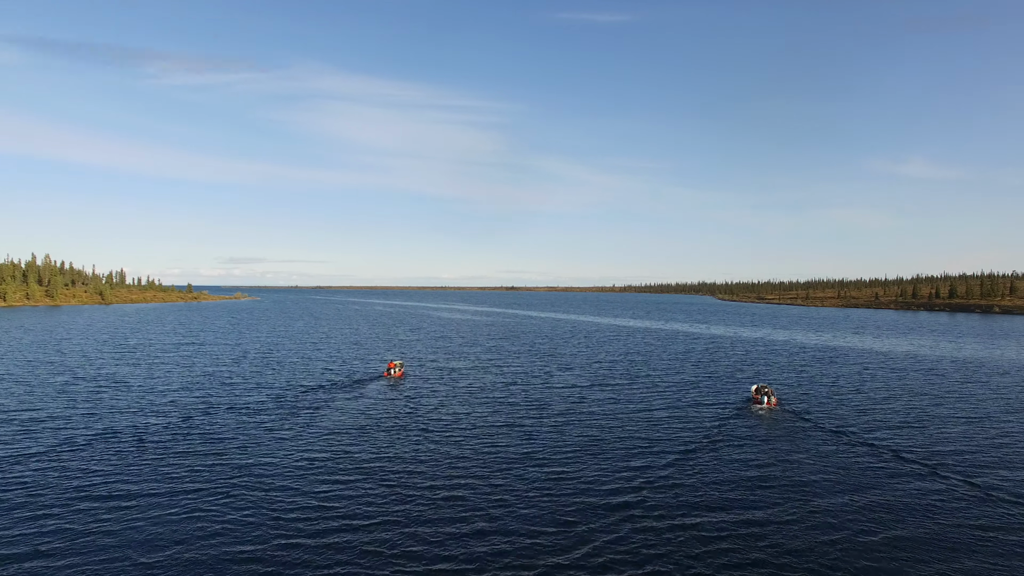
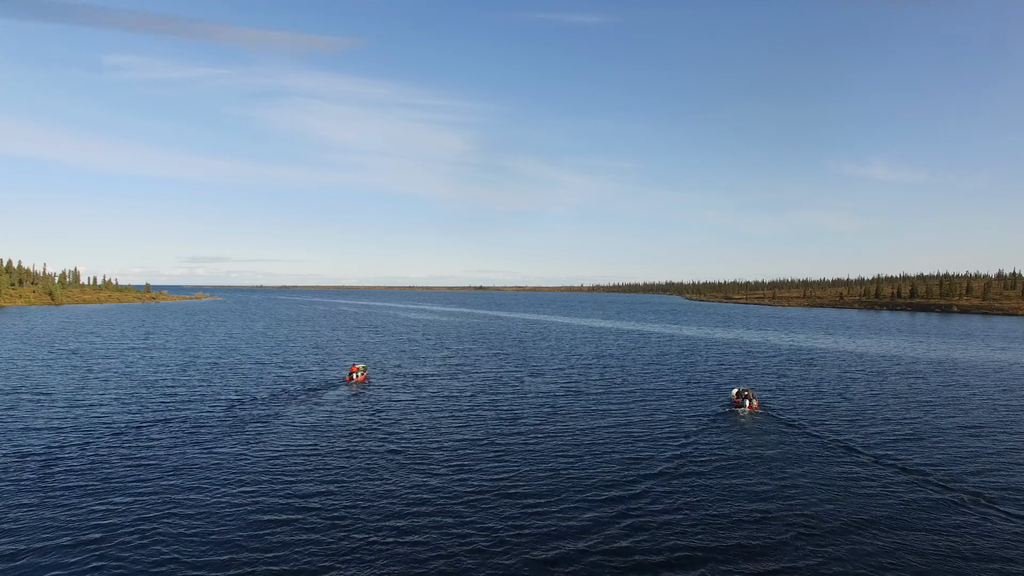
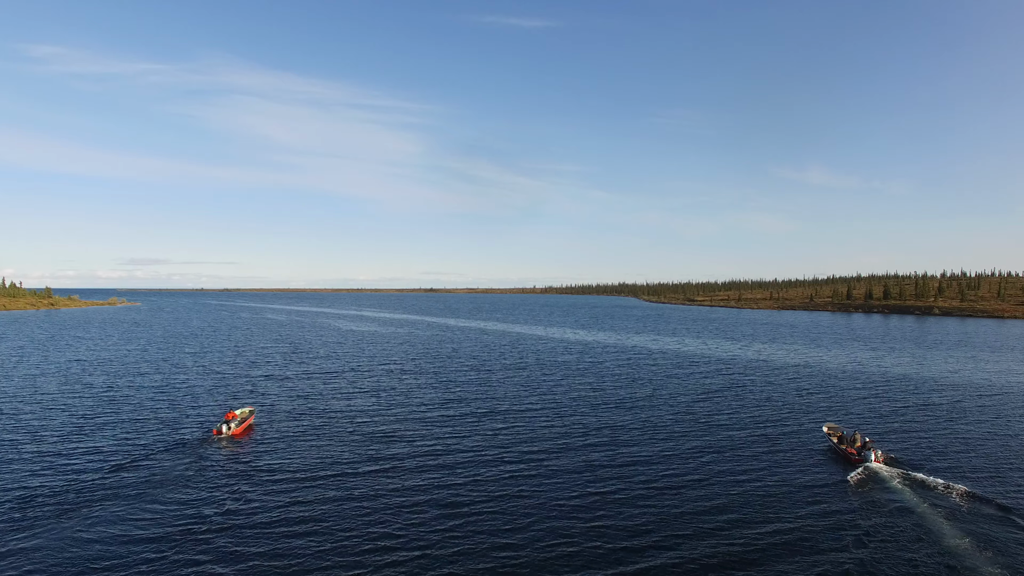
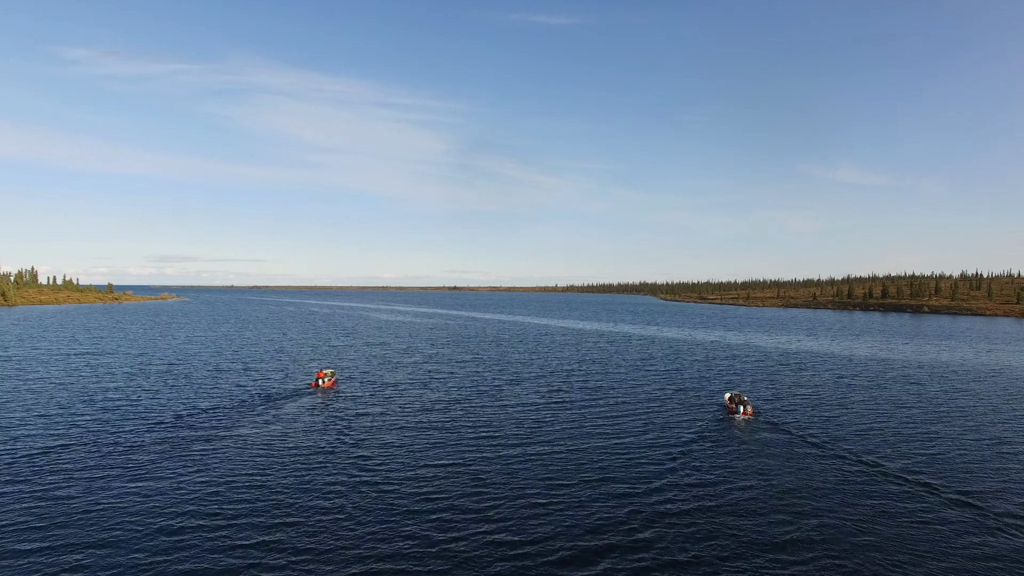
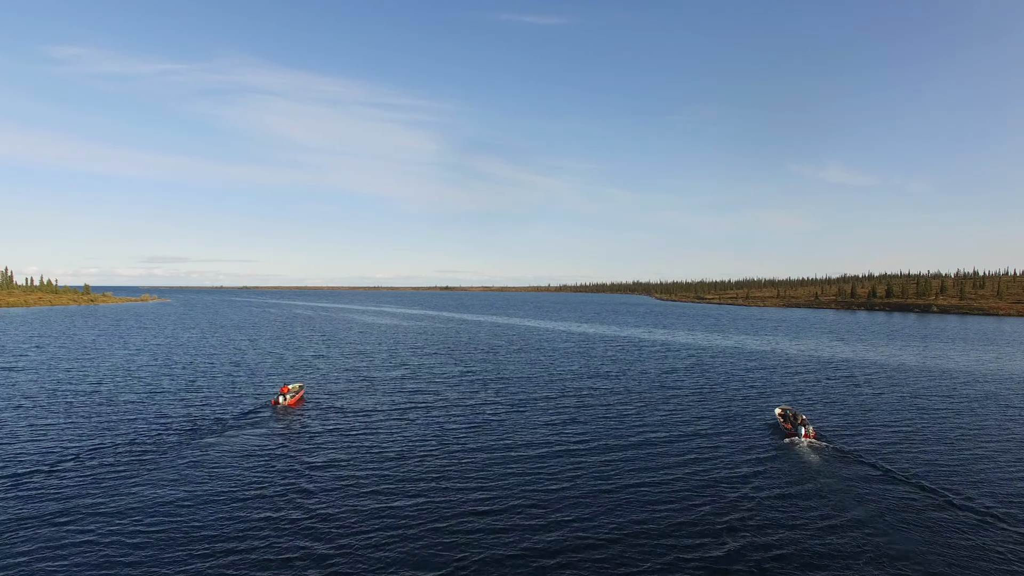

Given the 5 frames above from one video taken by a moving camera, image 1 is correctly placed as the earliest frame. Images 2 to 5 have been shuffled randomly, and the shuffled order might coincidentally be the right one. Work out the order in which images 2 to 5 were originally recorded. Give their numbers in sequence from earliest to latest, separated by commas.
2, 4, 5, 3
